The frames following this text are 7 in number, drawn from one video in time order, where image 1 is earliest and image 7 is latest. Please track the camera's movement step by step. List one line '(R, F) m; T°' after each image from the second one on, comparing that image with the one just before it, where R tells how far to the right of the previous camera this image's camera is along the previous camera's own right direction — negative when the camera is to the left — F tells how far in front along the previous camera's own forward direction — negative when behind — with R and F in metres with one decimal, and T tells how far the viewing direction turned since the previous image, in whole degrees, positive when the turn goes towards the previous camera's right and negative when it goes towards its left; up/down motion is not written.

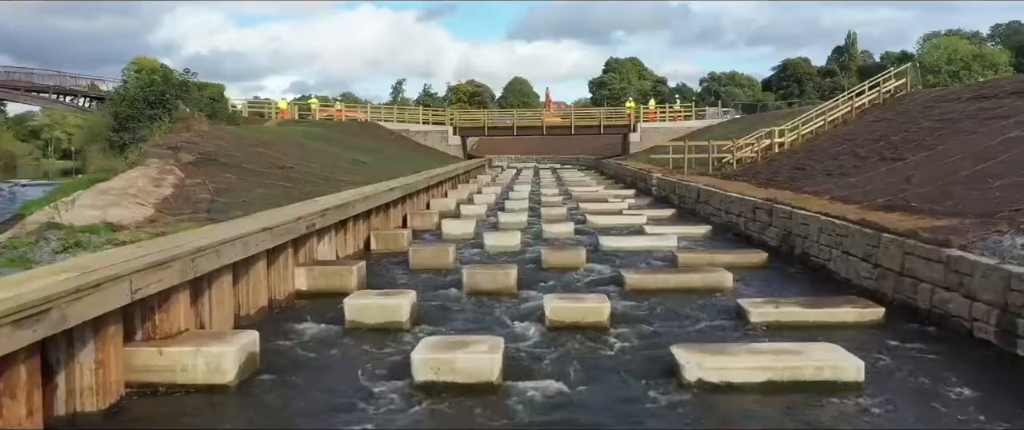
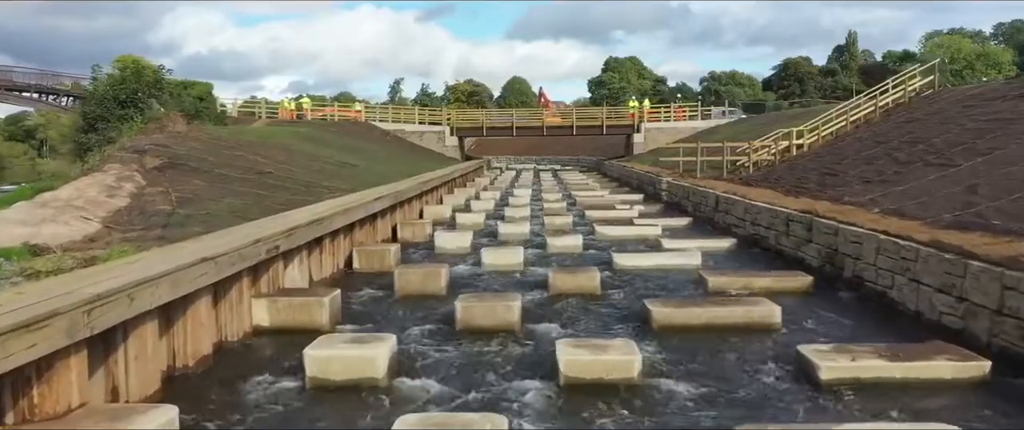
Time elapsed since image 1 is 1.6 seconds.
(0.0, +1.5) m; 0°
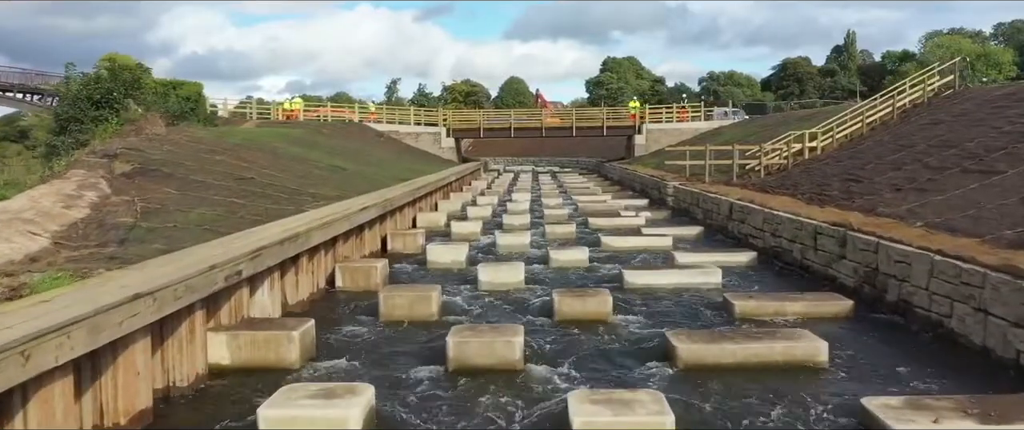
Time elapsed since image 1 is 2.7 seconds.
(0.0, +1.1) m; 0°
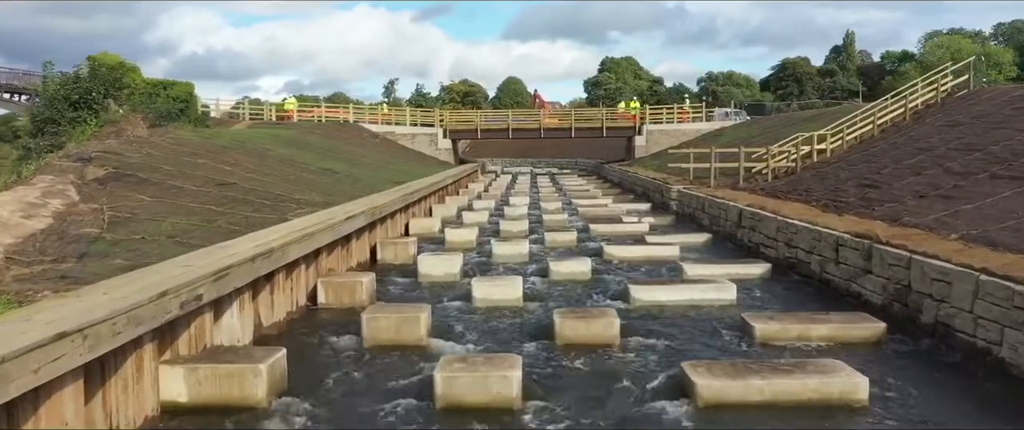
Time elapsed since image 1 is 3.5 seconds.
(0.0, +0.8) m; 0°
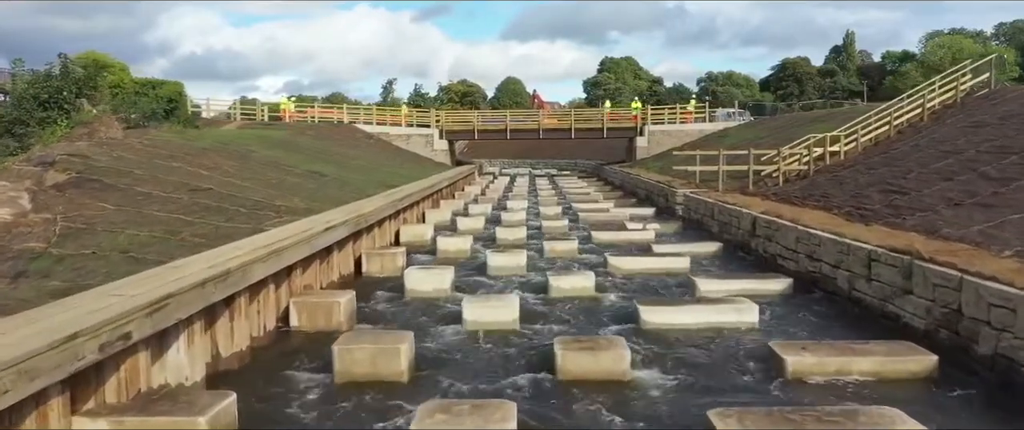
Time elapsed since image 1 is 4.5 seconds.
(0.0, +1.0) m; 0°
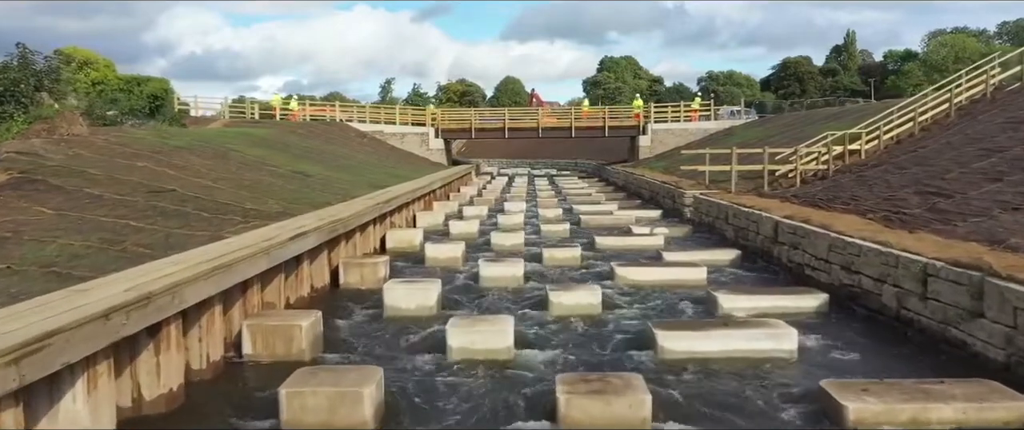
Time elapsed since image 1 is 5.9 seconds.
(0.0, +1.2) m; 0°
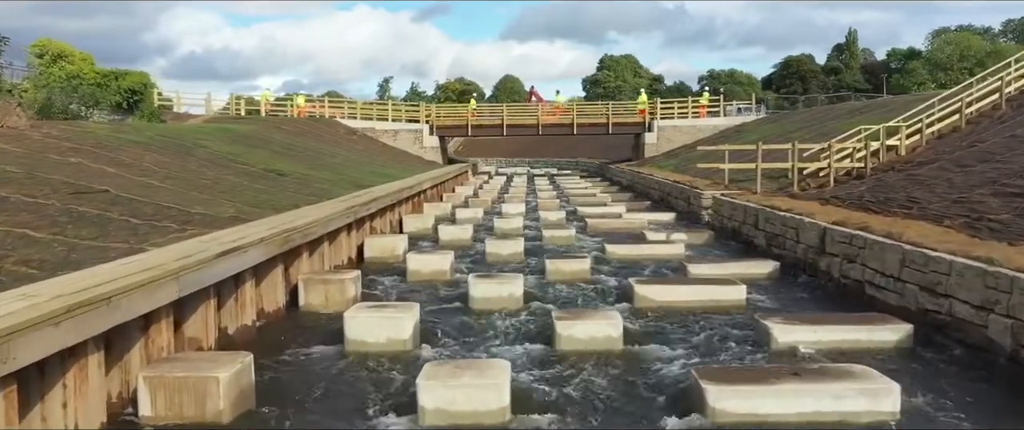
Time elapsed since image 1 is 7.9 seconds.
(0.0, +1.8) m; 0°
